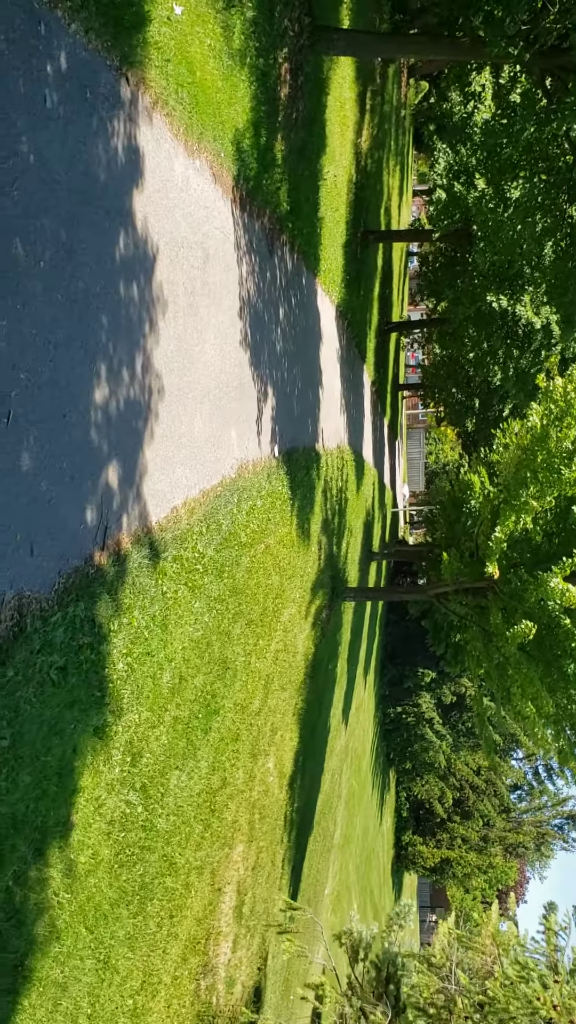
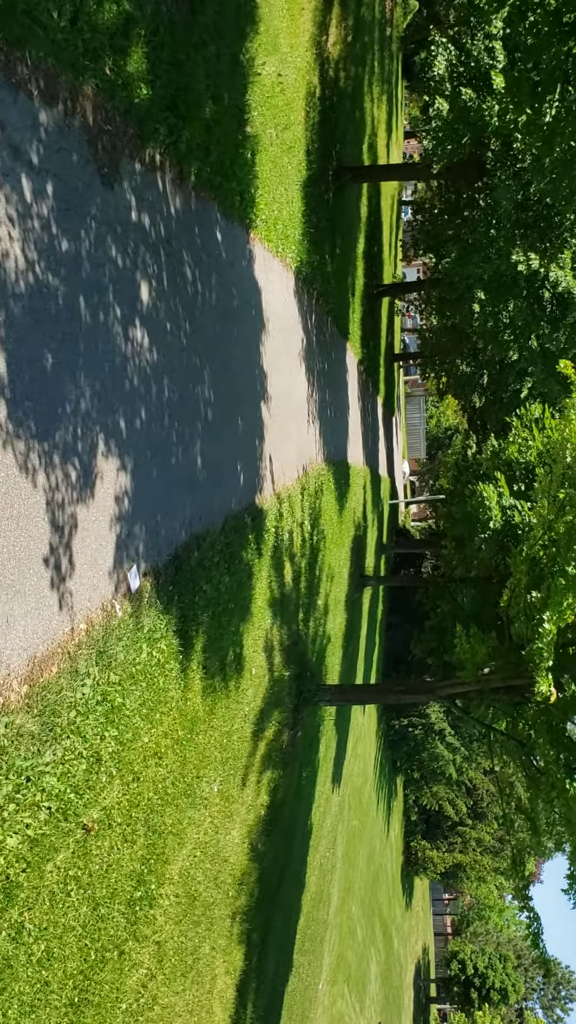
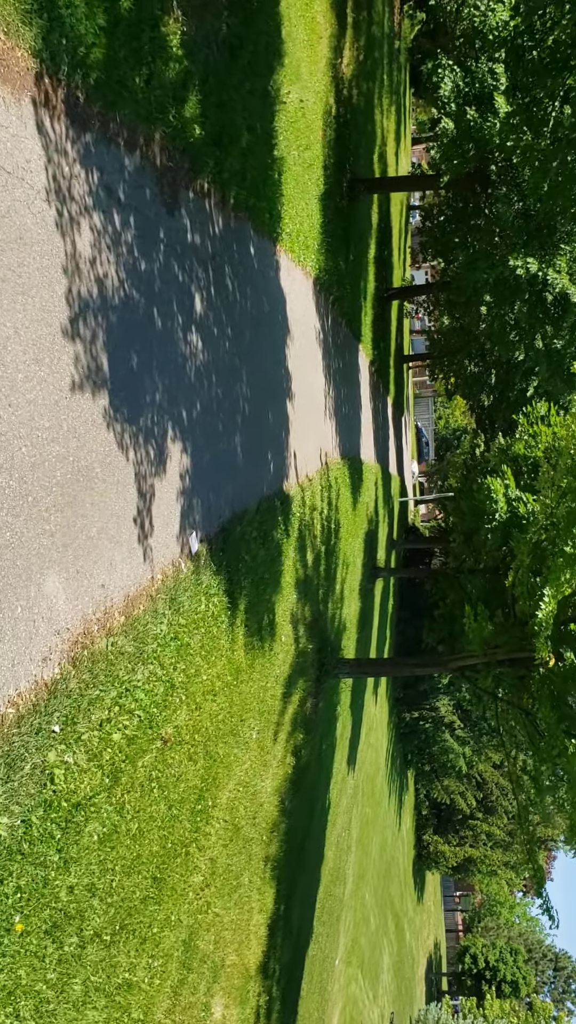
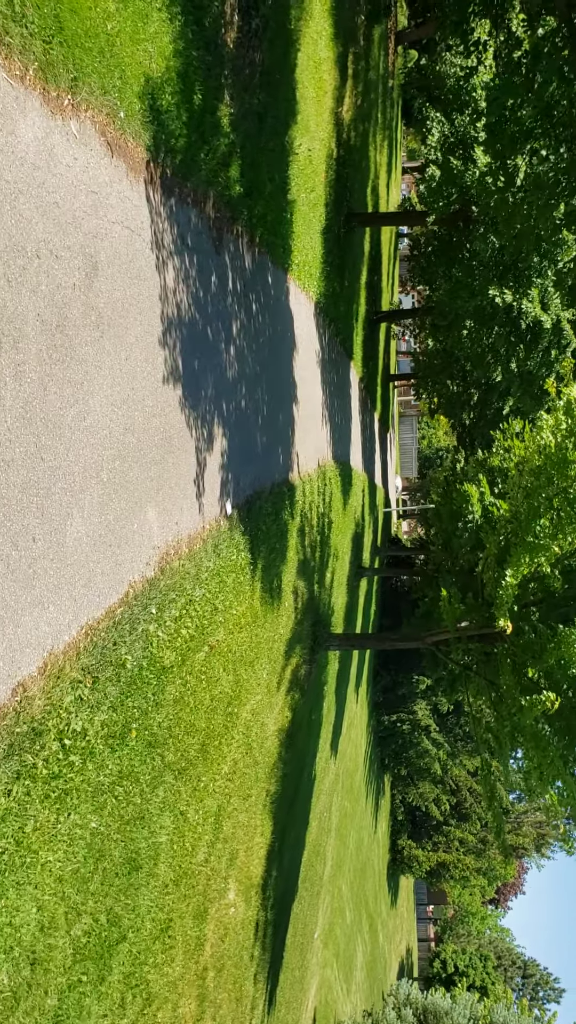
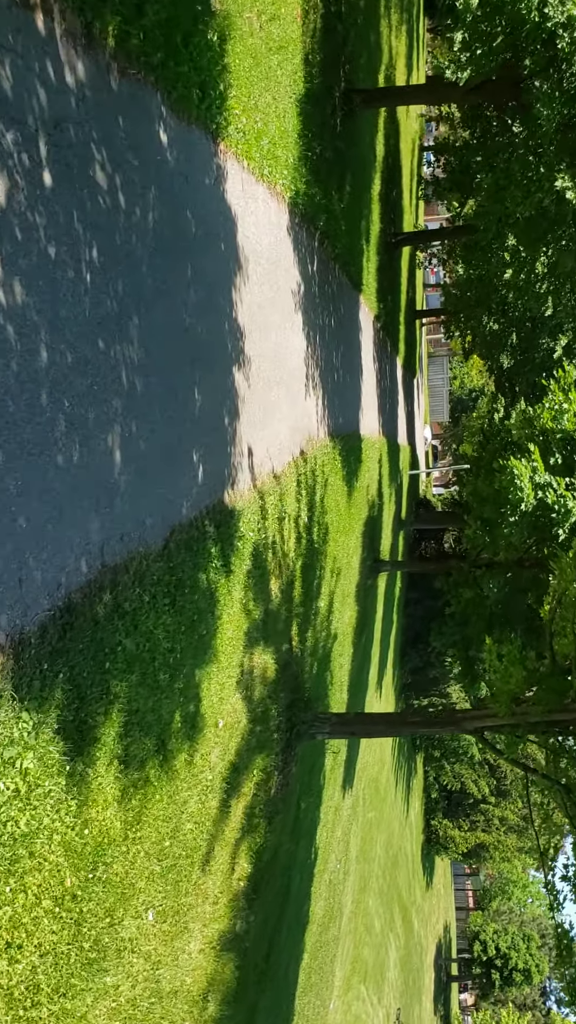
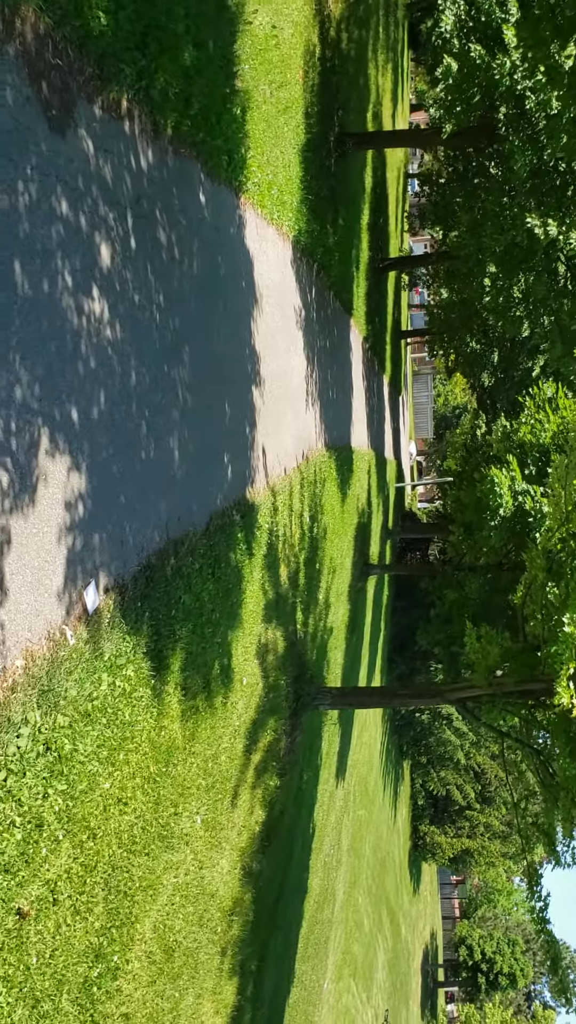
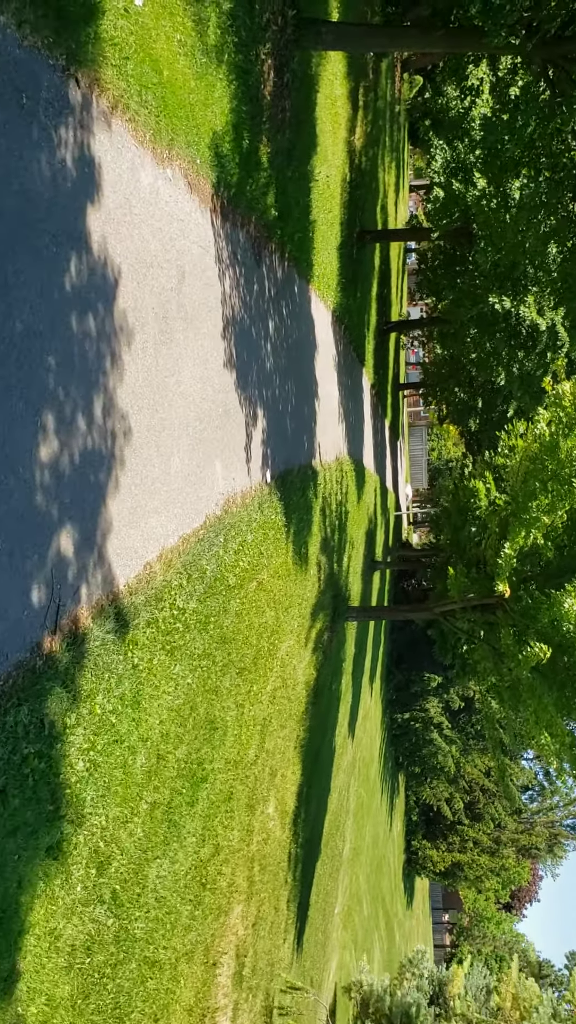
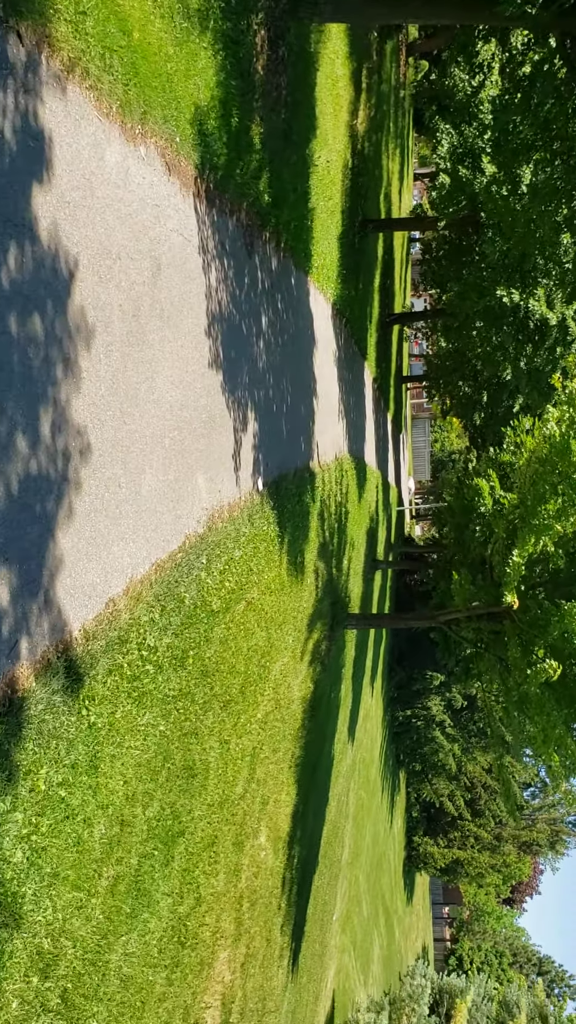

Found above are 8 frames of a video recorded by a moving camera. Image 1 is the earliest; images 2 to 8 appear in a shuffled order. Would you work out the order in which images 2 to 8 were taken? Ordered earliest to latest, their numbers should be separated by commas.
7, 8, 4, 3, 2, 6, 5
